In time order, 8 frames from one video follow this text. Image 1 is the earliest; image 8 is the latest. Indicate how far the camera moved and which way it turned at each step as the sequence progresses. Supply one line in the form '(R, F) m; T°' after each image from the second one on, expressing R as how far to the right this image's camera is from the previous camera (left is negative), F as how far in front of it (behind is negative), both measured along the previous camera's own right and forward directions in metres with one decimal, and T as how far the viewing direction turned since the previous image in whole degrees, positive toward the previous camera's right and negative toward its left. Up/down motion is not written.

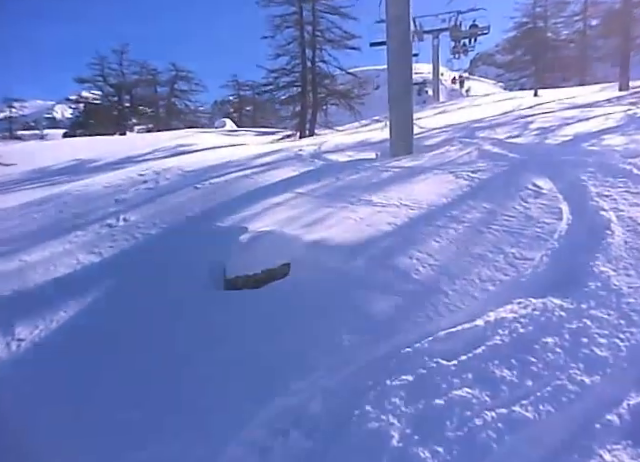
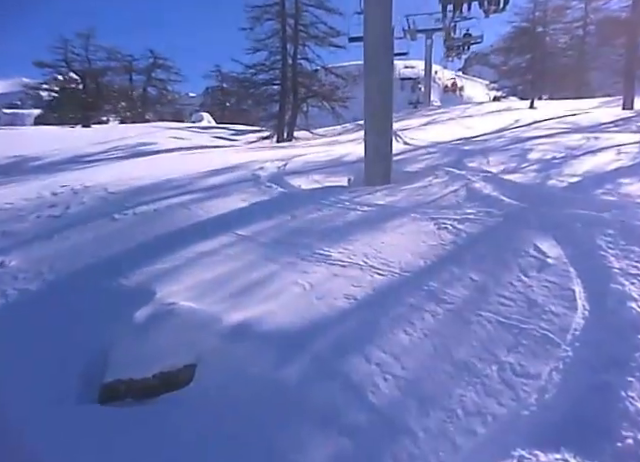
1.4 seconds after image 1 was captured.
(+0.3, +1.1) m; +2°
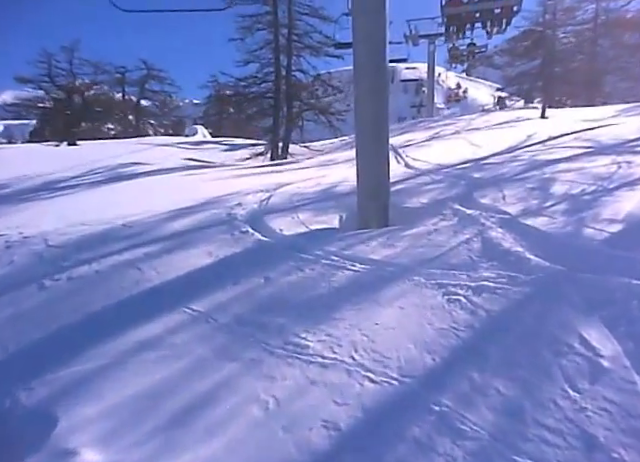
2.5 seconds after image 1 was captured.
(+0.2, +0.9) m; 0°
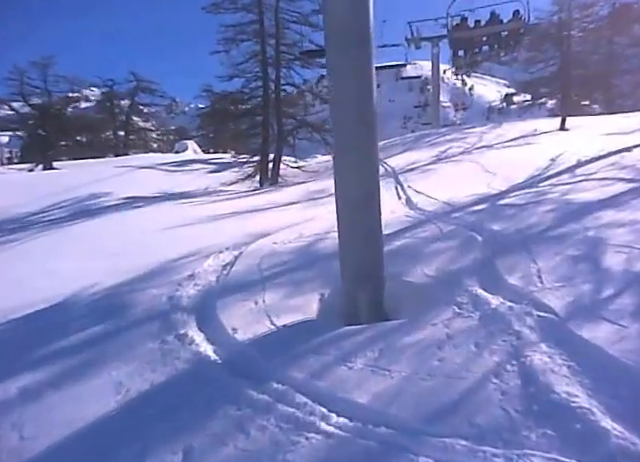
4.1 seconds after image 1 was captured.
(+0.3, +1.3) m; -1°
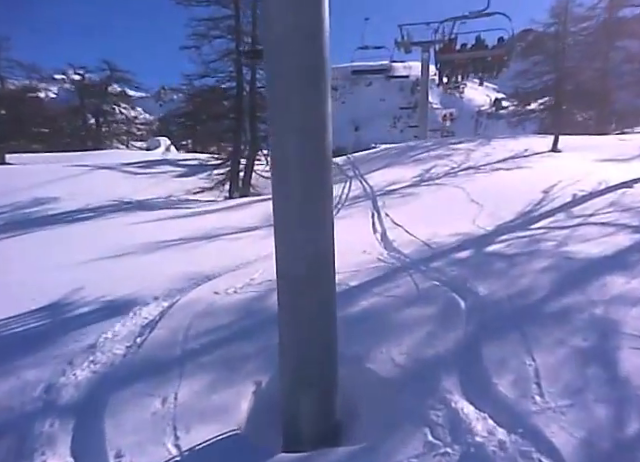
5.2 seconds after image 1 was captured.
(+0.3, +1.0) m; +2°
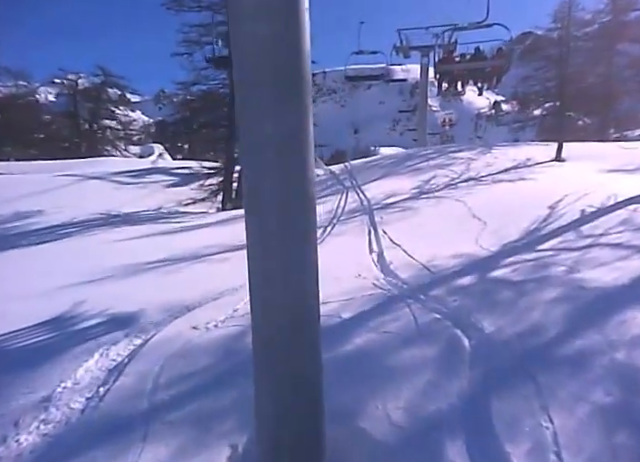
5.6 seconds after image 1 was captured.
(+0.1, +0.4) m; 0°
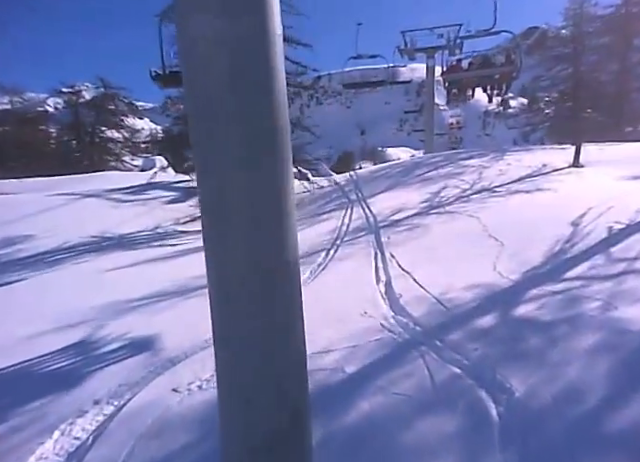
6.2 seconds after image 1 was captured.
(+0.1, +0.6) m; -1°
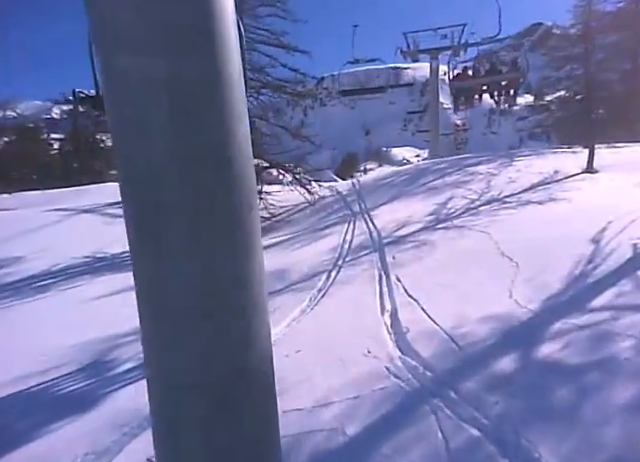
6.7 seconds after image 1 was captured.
(+0.1, +0.5) m; -1°
